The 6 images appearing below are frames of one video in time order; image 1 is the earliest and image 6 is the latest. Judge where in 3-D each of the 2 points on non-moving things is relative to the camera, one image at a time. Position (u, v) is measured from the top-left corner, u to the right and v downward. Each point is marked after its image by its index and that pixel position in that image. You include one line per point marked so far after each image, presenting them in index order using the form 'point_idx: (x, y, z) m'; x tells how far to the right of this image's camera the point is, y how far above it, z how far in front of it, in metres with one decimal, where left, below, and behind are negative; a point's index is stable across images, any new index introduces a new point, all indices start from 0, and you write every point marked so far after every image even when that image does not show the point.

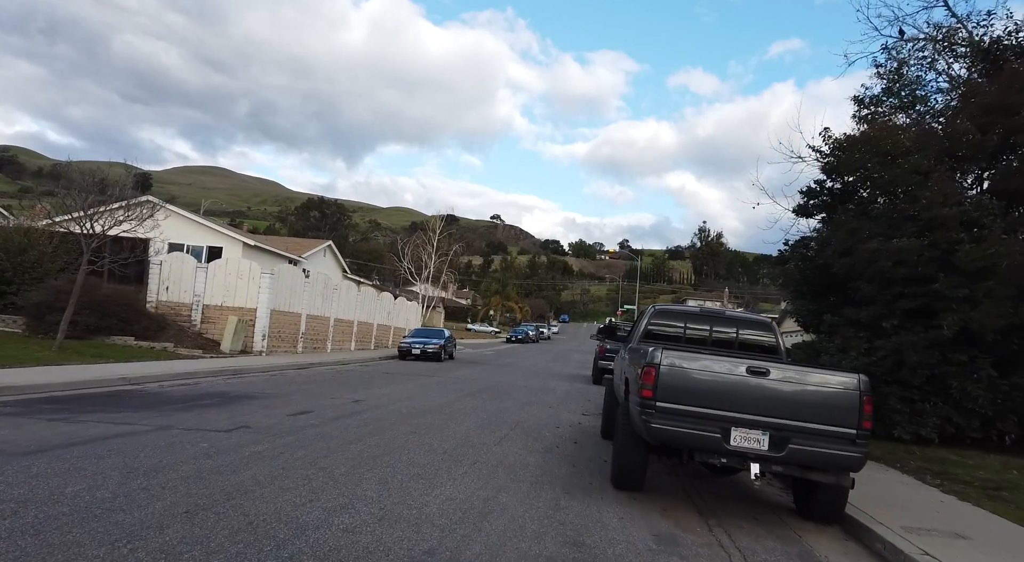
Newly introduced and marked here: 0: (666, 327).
0: (+2.4, -0.7, +9.5) m
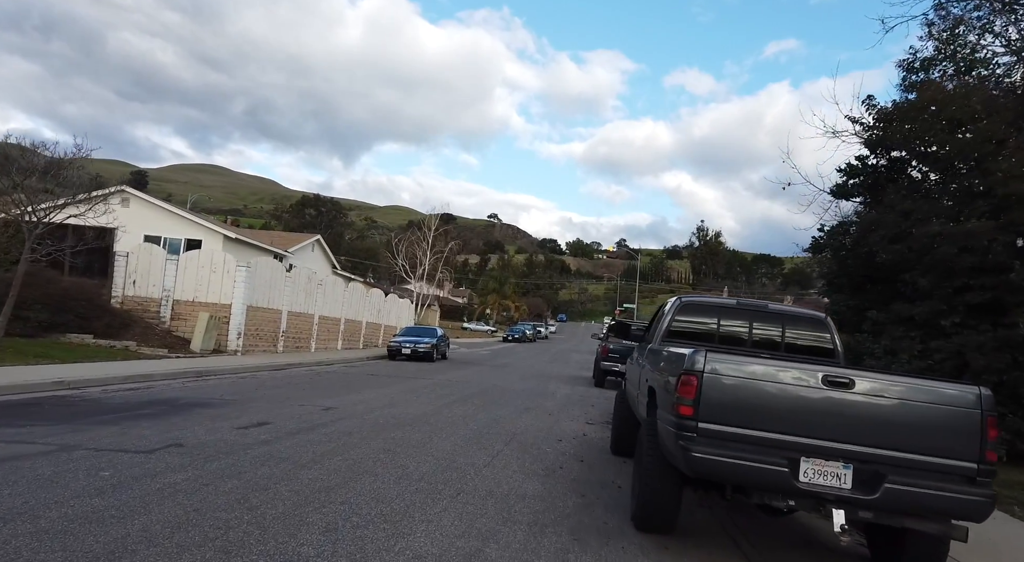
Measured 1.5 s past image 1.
0: (+2.3, -0.6, +7.7) m
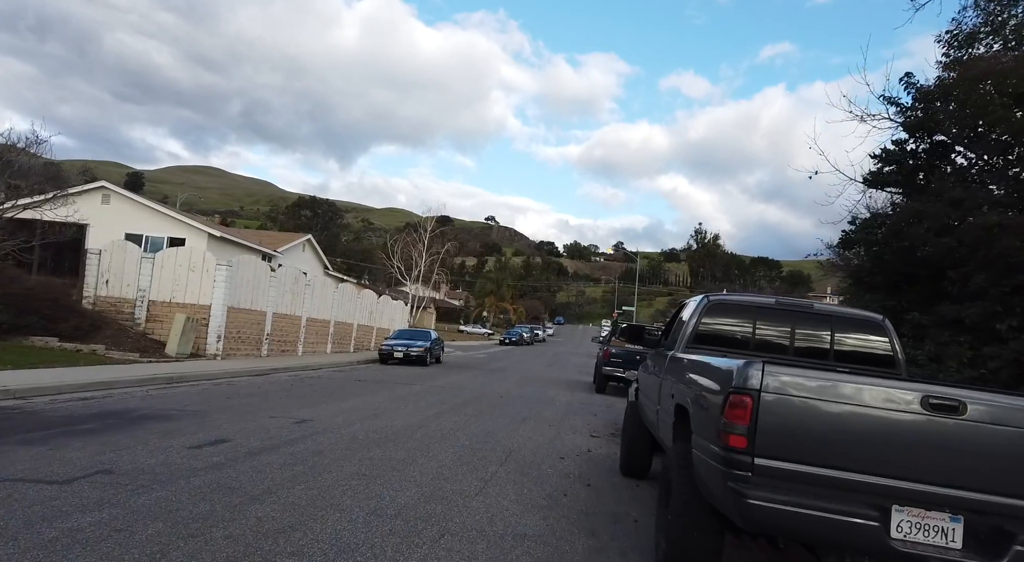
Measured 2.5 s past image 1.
0: (+2.3, -0.5, +6.5) m
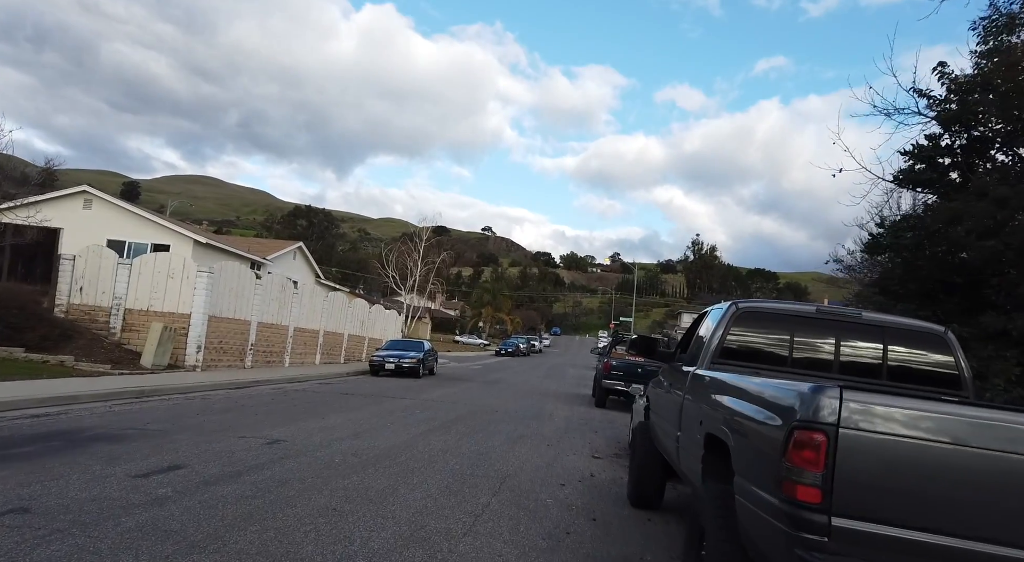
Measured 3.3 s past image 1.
0: (+2.3, -0.5, +5.6) m
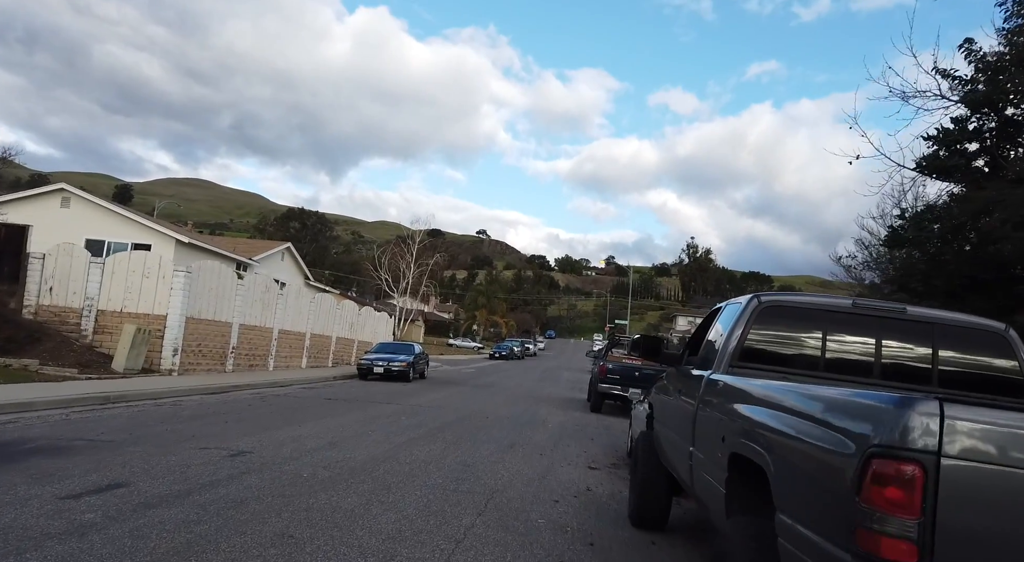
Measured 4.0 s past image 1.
0: (+2.1, -0.5, +4.8) m
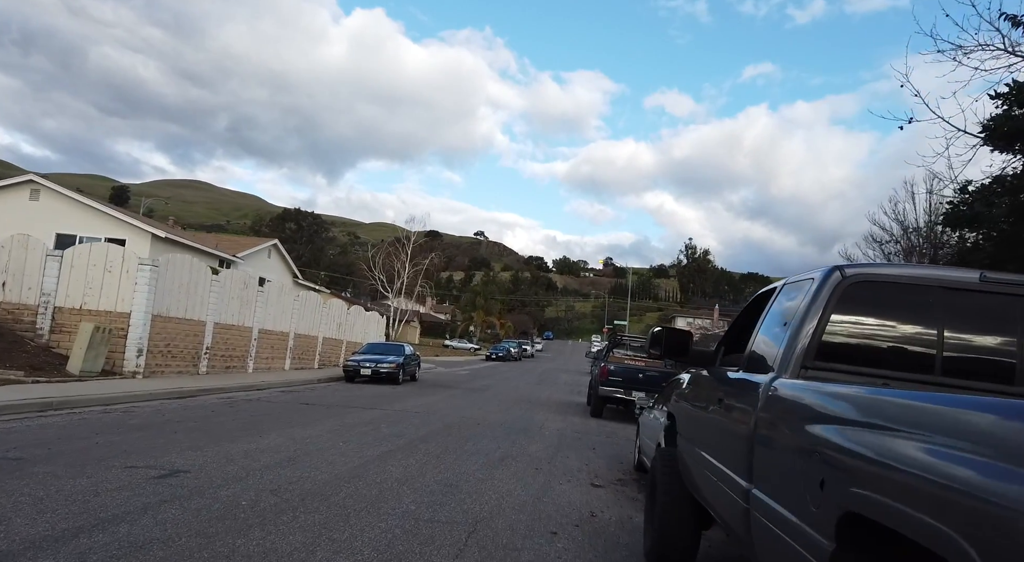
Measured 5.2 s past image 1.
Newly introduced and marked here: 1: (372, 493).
0: (+2.0, -0.3, +3.4) m
1: (-1.6, -2.4, +7.1) m
